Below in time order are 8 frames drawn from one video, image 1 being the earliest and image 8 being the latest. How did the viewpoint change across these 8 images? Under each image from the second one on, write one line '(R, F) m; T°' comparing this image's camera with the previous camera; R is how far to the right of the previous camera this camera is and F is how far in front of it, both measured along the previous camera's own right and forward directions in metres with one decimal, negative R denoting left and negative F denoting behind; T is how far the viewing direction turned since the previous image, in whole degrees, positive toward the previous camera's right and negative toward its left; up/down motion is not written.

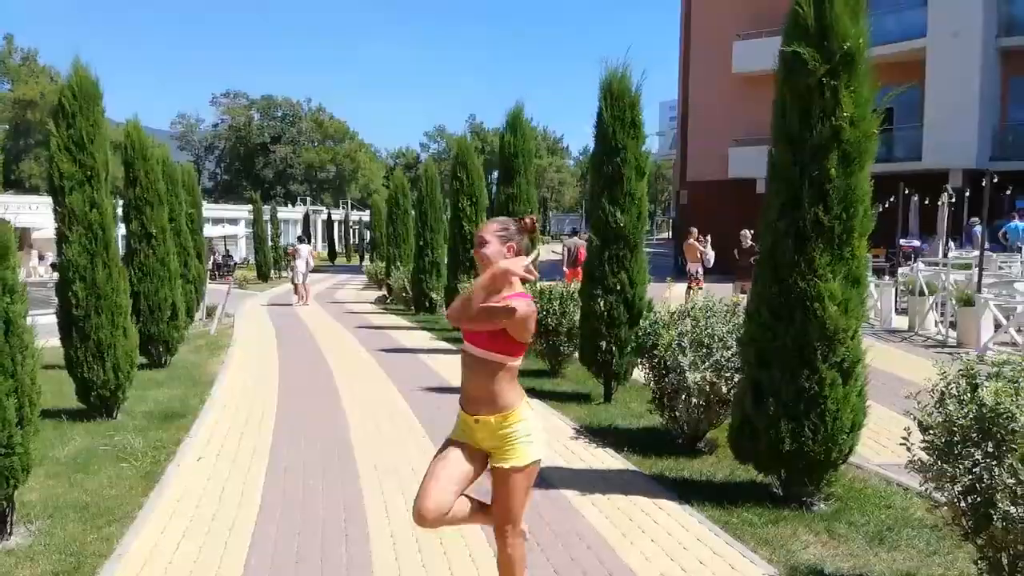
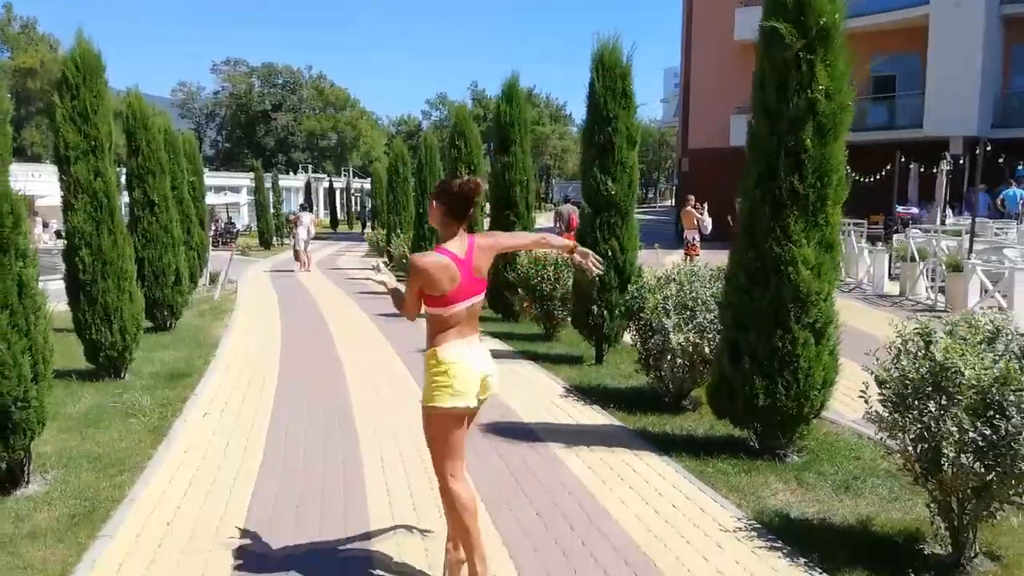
(+0.1, -0.3) m; 0°
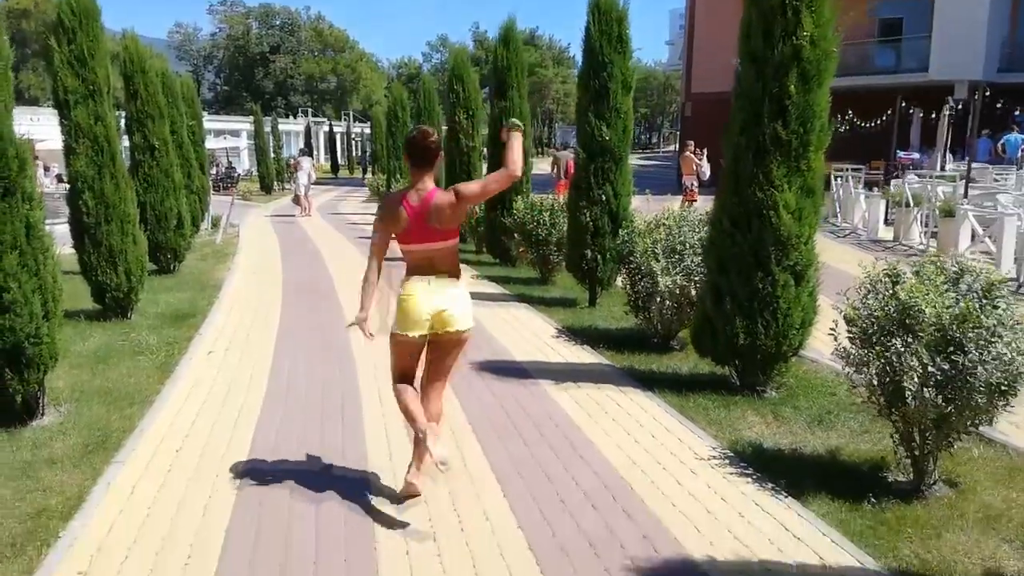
(+0.1, -0.2) m; 0°
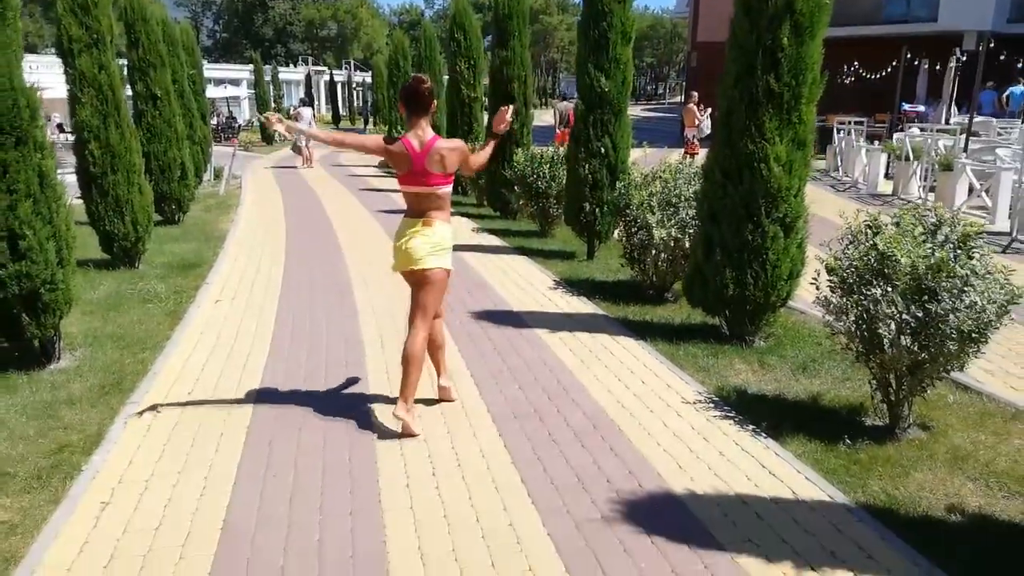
(0.0, -0.2) m; 0°
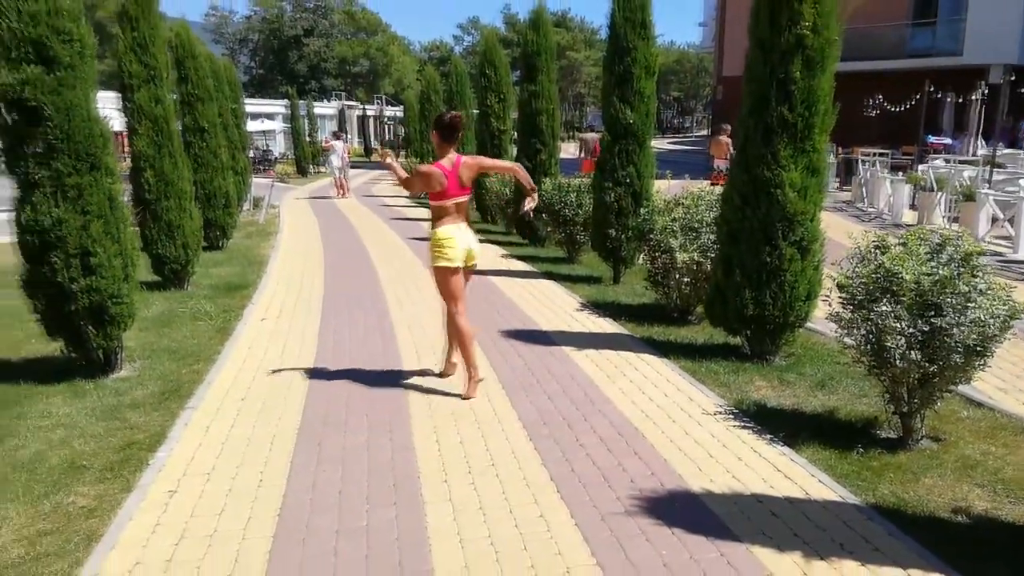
(0.0, -0.4) m; -2°
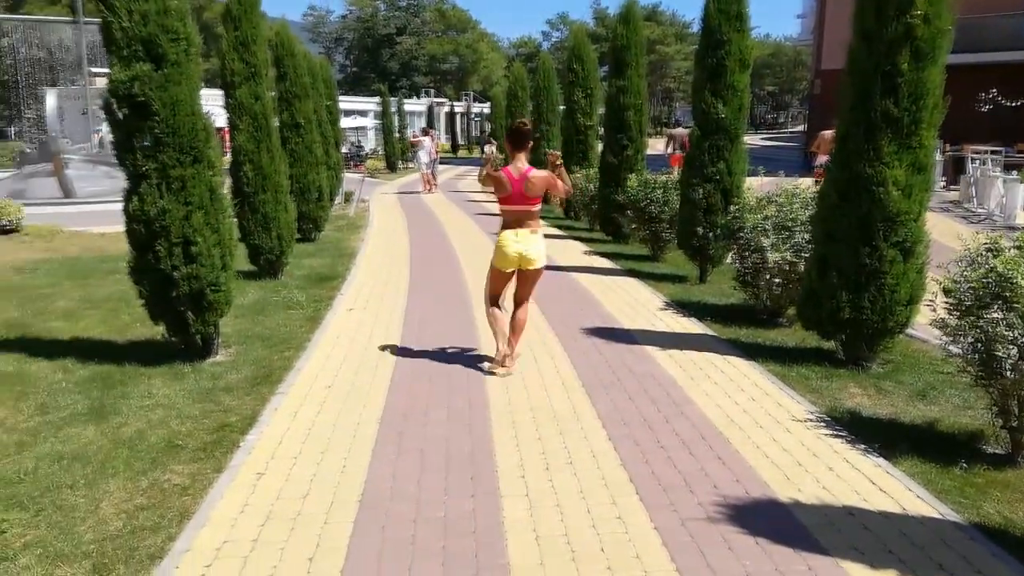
(0.0, 0.0) m; -6°
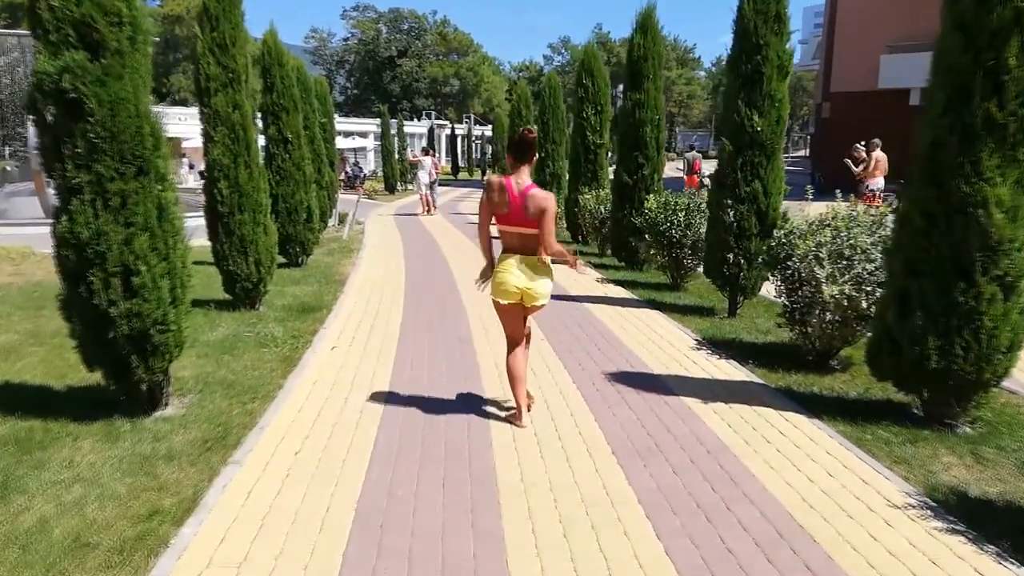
(-0.1, +1.1) m; 0°
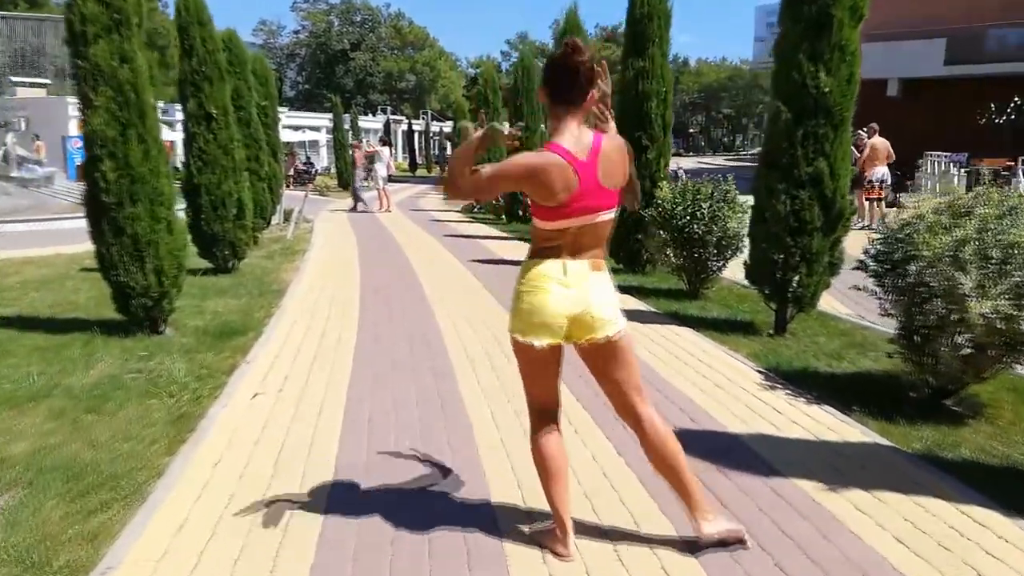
(-0.3, +2.1) m; +3°
